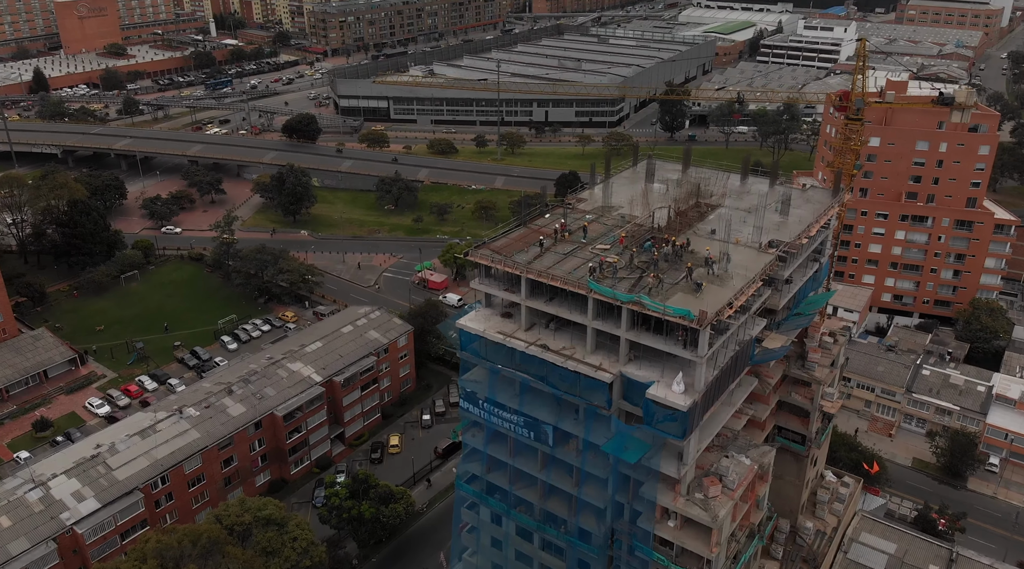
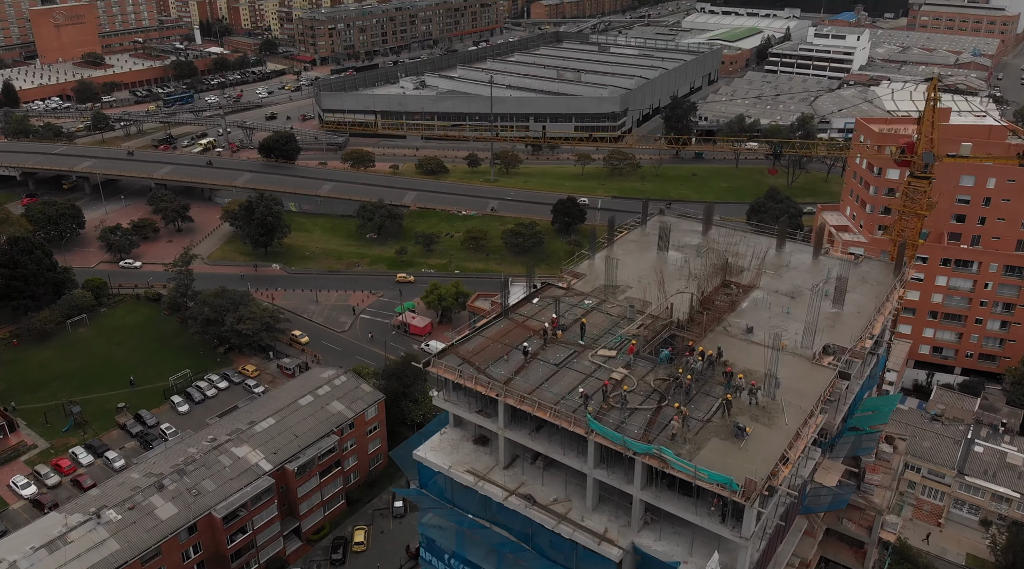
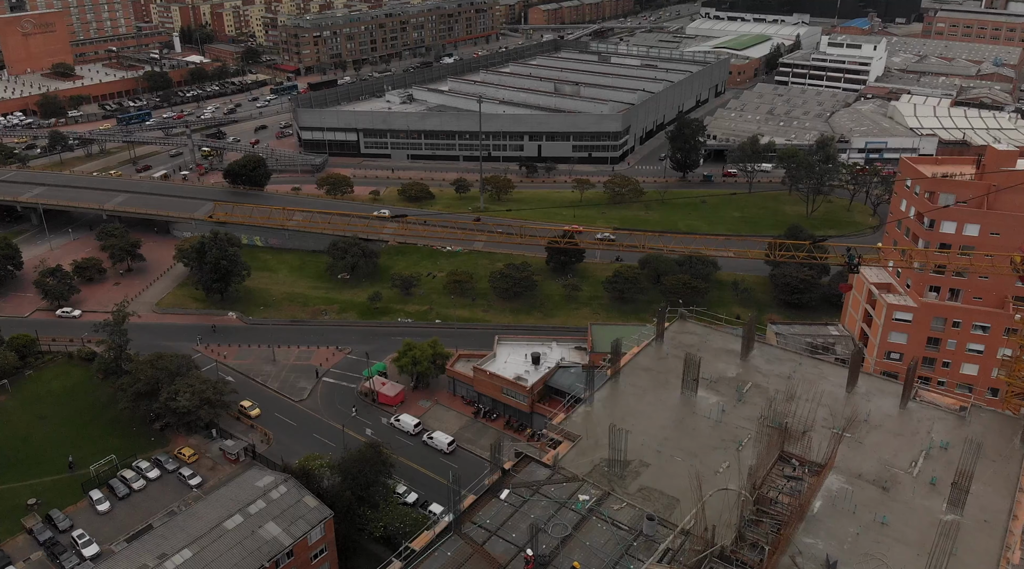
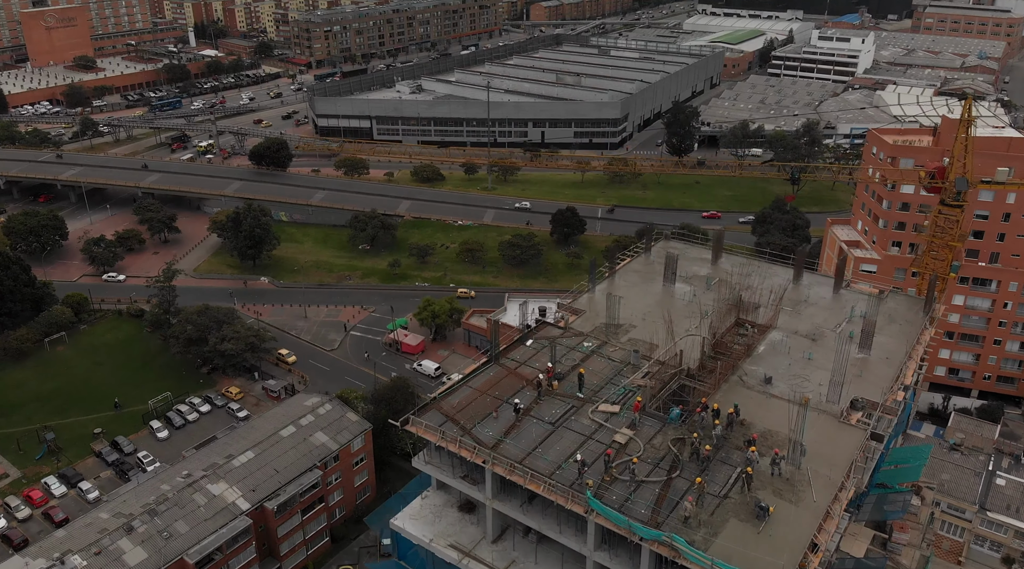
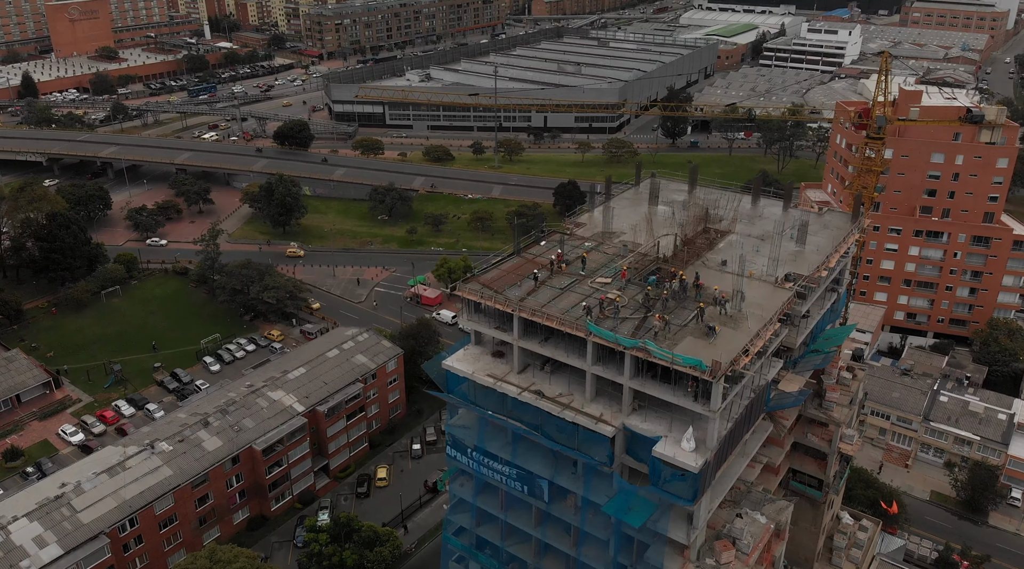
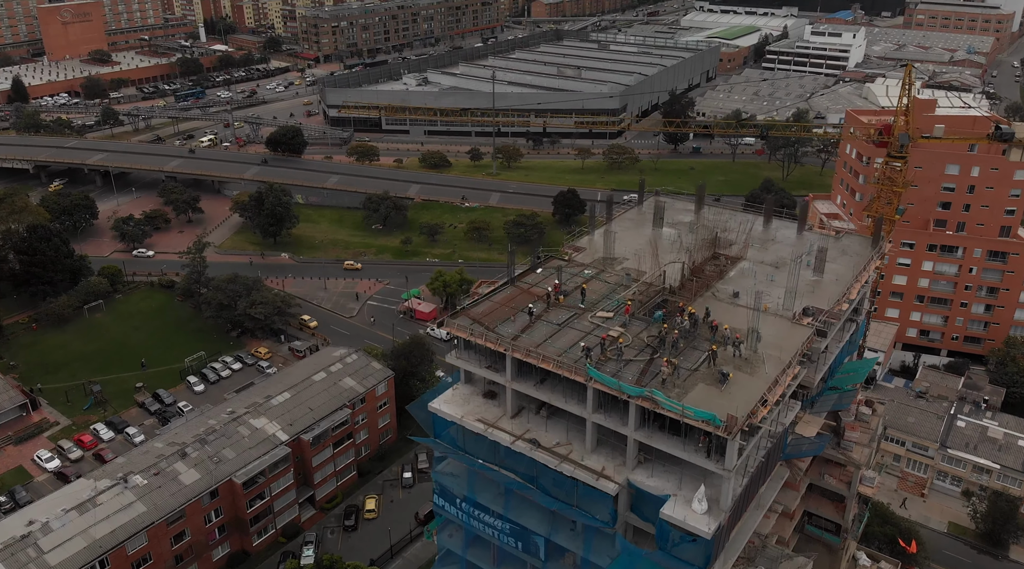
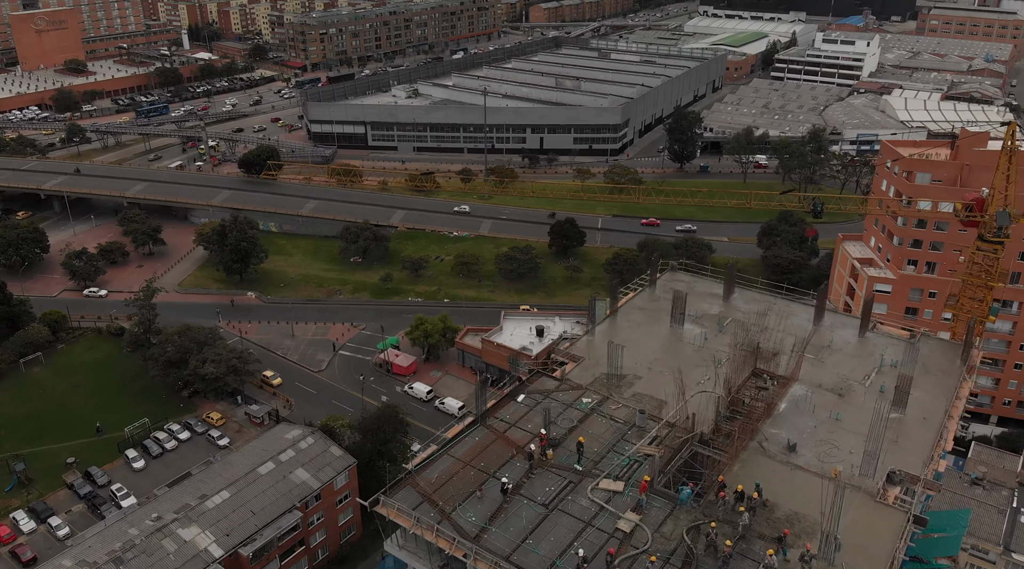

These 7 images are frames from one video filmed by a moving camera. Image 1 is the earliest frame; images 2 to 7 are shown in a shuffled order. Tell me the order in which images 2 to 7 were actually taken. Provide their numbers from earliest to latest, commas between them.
5, 6, 2, 4, 7, 3
